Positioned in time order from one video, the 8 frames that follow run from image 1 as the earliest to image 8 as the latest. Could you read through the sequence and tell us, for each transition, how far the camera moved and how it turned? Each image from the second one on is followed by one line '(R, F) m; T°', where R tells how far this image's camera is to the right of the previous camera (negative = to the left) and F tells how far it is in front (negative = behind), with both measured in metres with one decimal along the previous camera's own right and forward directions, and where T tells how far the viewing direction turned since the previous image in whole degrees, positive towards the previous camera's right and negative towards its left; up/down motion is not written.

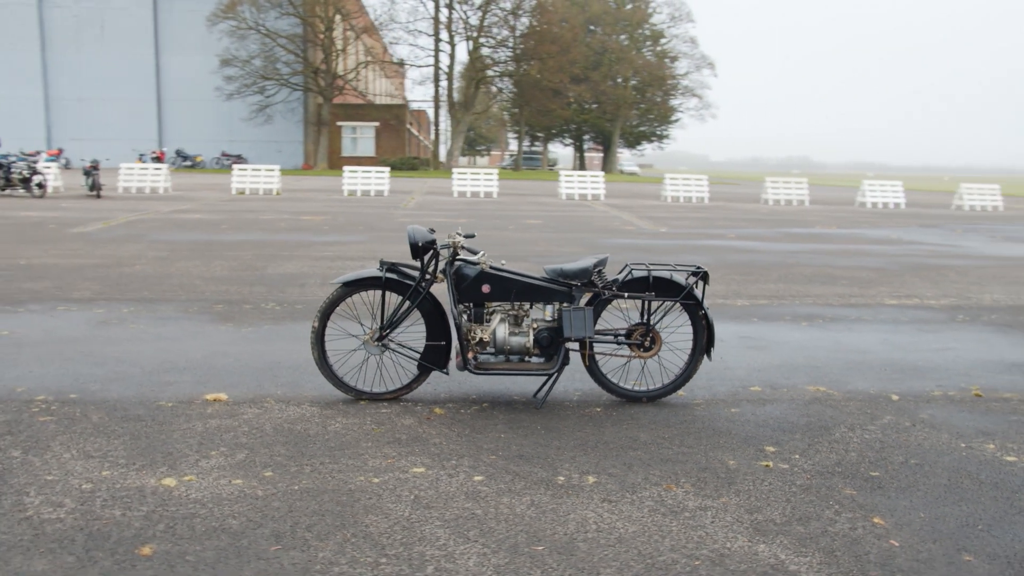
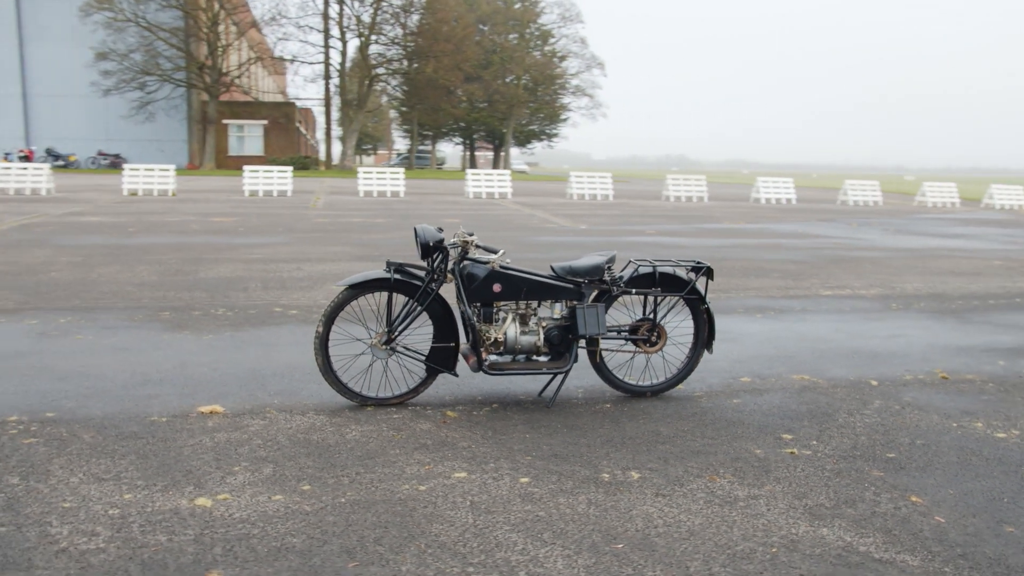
(-0.9, +0.1) m; +8°
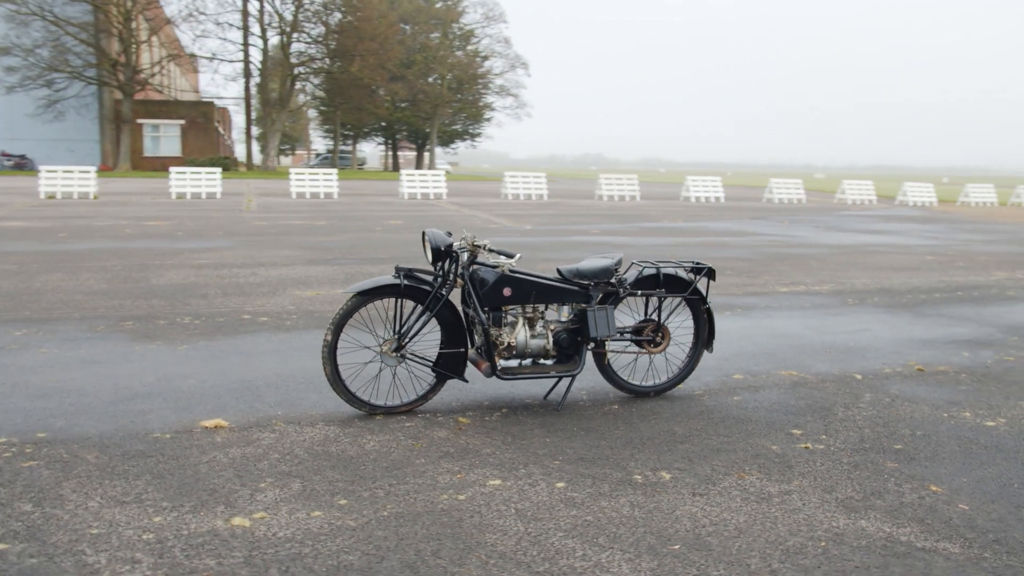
(-0.6, +0.1) m; +6°
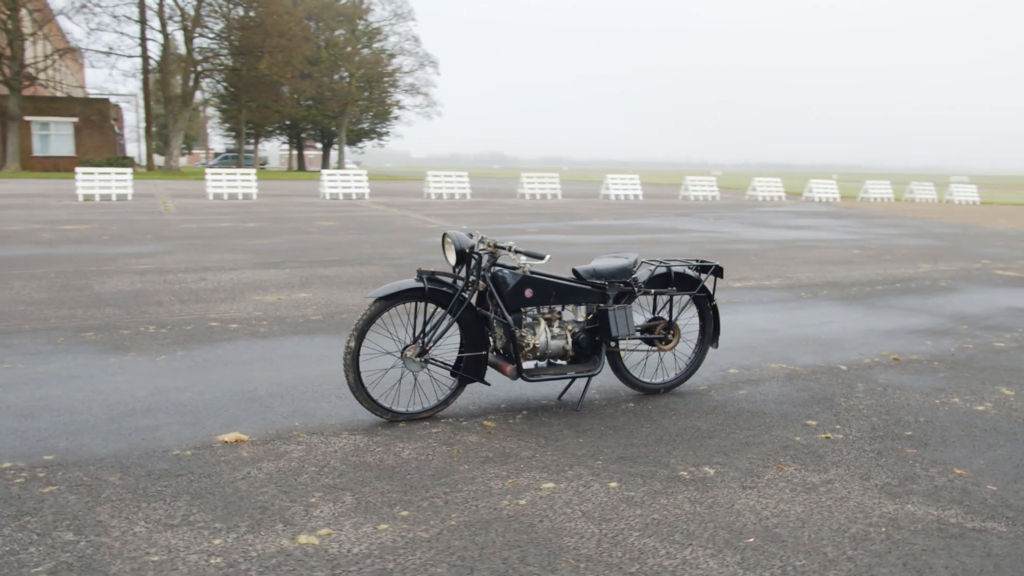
(-0.8, +0.1) m; +7°
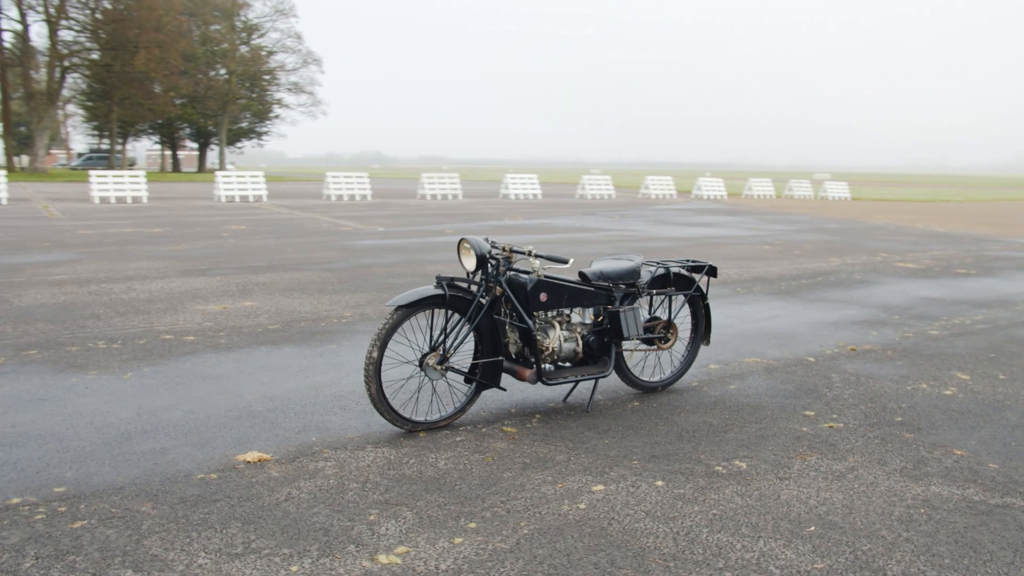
(-0.9, +0.1) m; +8°
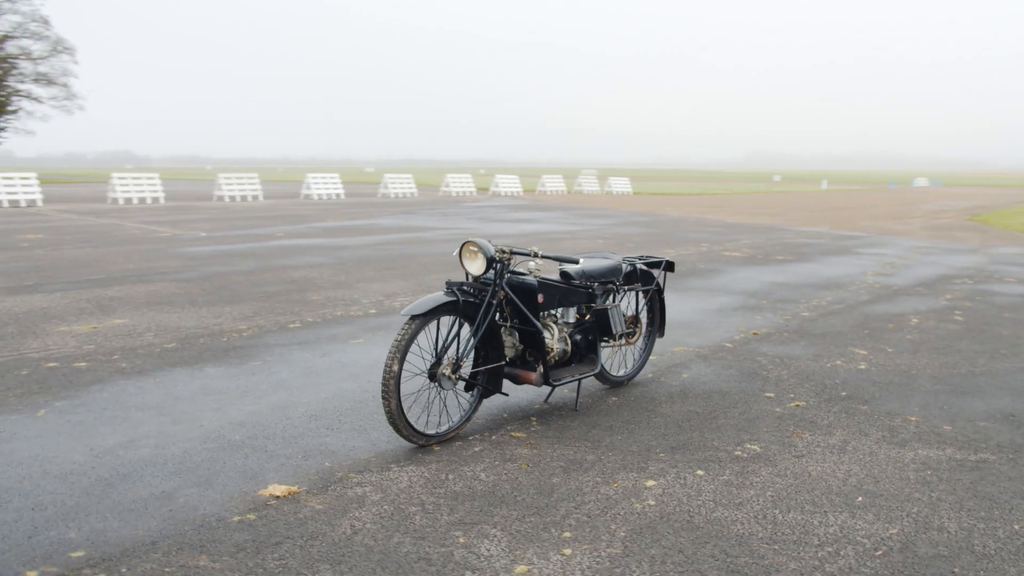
(-1.5, +0.3) m; +16°
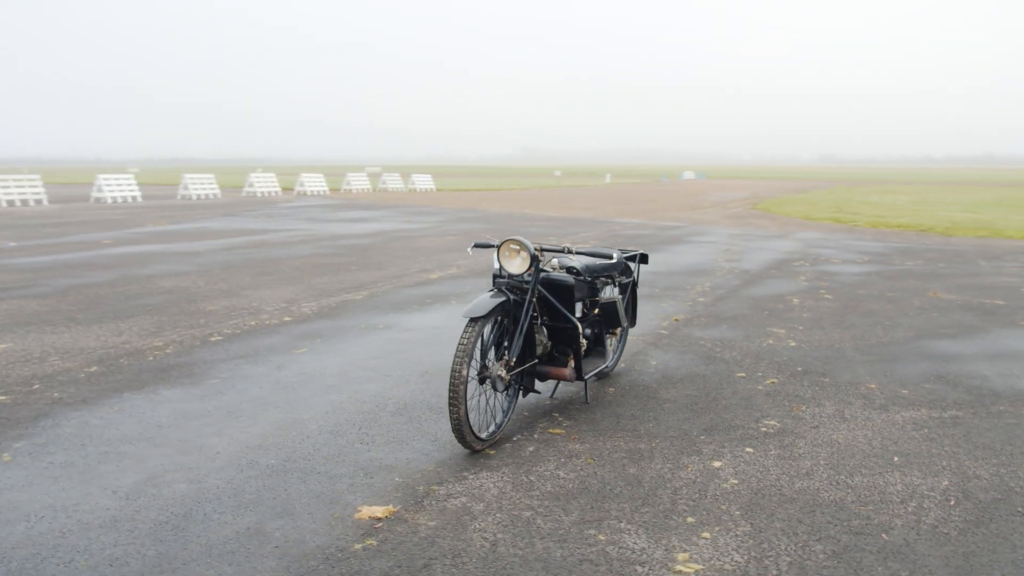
(-1.6, +0.3) m; +15°
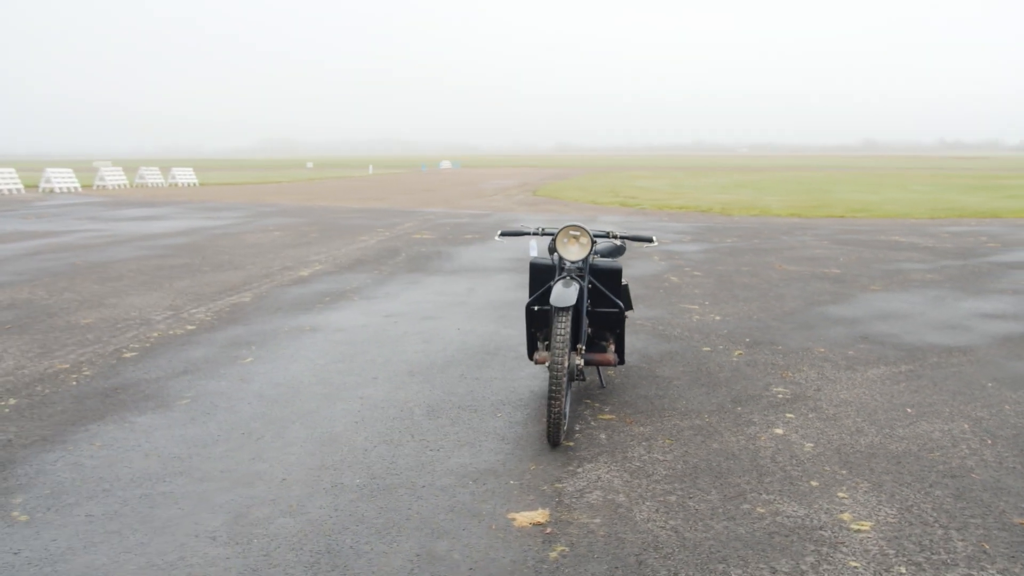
(-1.8, +0.5) m; +17°
